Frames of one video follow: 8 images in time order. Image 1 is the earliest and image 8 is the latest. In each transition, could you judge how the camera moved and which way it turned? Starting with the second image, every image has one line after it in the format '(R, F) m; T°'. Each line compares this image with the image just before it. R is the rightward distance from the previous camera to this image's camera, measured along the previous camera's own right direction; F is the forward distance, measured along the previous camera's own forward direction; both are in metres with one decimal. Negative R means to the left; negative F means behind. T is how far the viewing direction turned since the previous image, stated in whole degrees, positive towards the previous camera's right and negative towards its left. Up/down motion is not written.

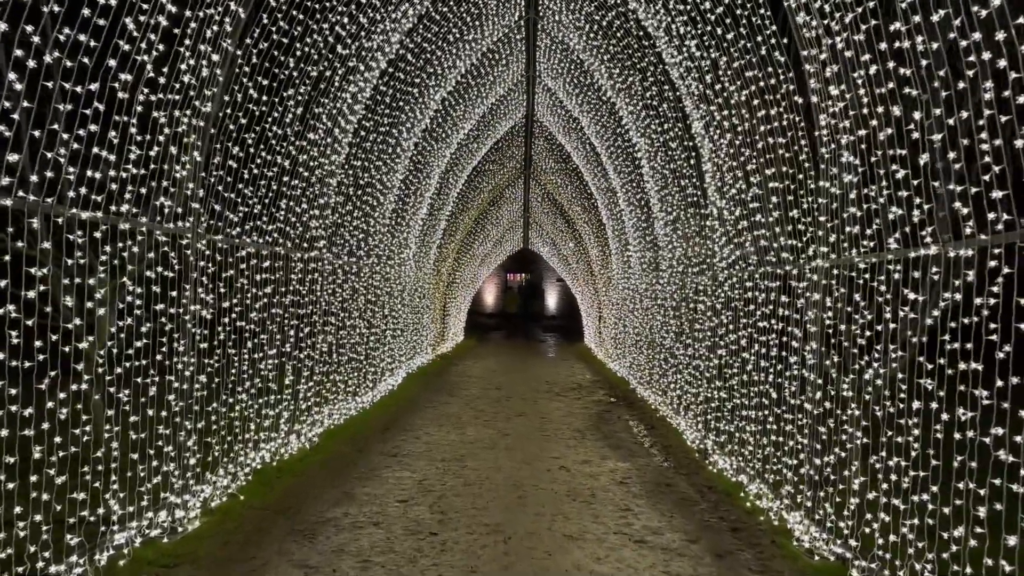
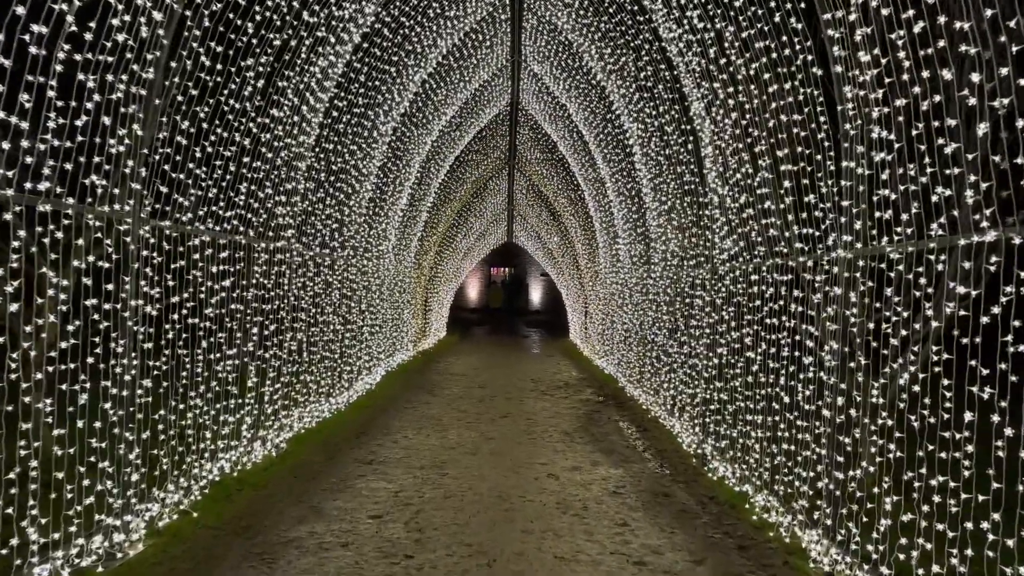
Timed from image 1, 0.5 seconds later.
(0.0, +0.6) m; +1°
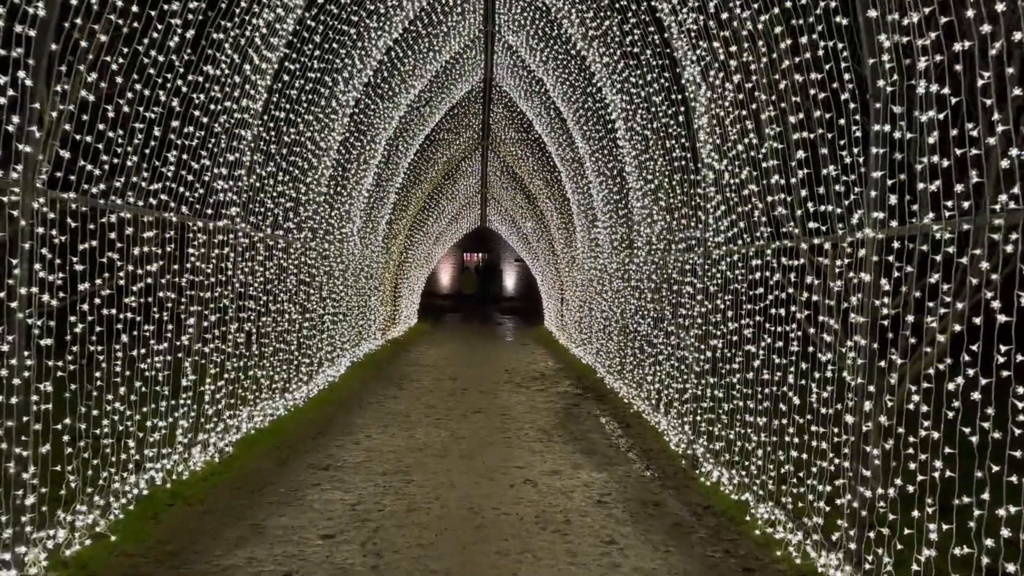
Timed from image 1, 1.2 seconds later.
(0.0, +0.8) m; +2°
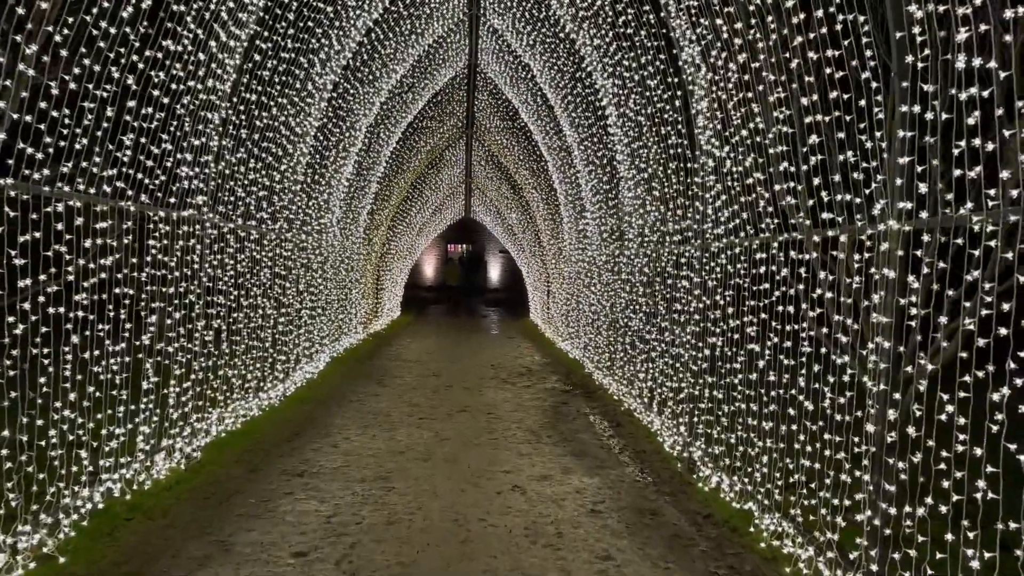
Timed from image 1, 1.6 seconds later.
(0.0, +0.4) m; +1°
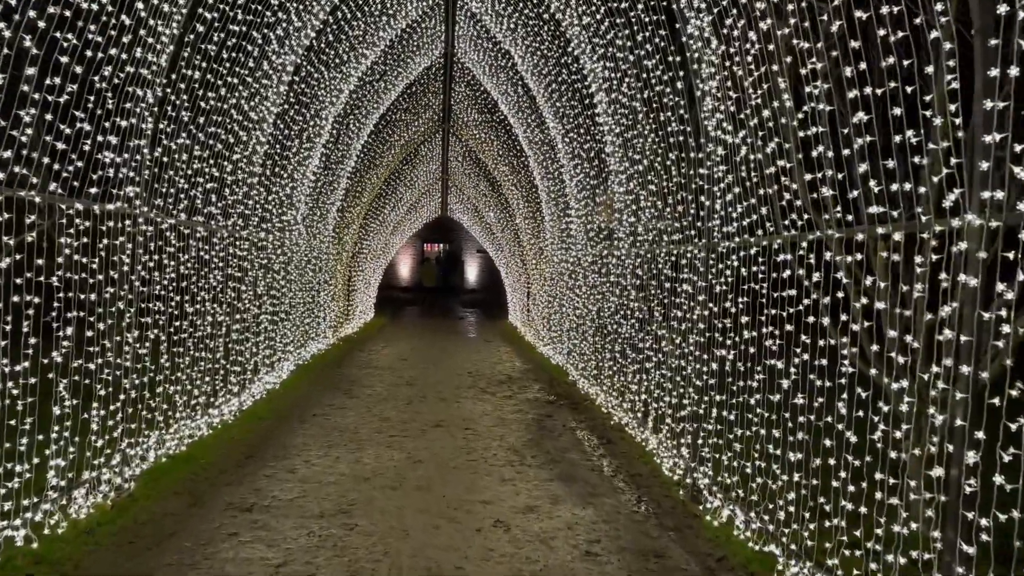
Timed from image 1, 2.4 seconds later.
(0.0, +0.8) m; +2°
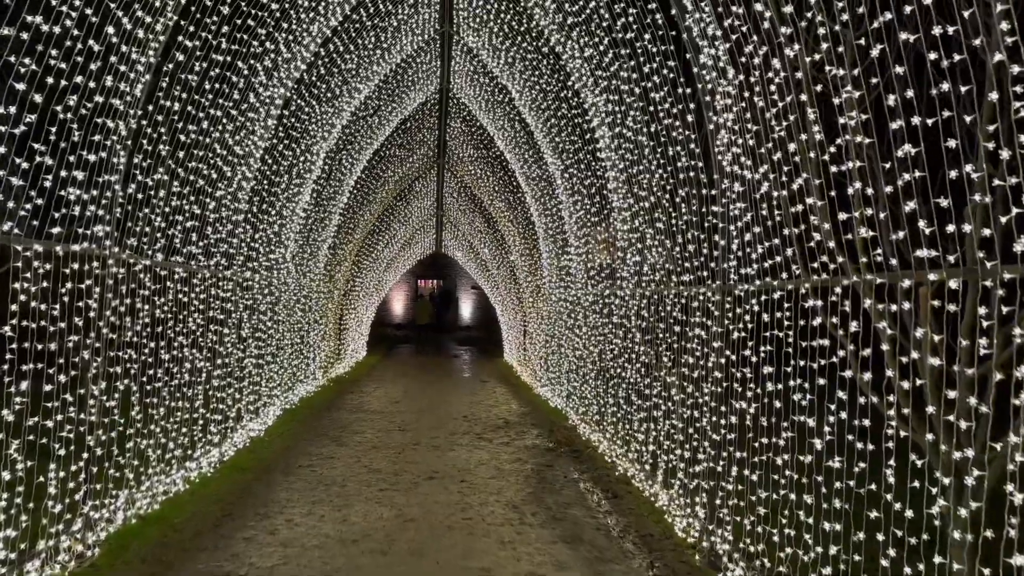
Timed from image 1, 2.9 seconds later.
(-0.1, +0.4) m; 0°
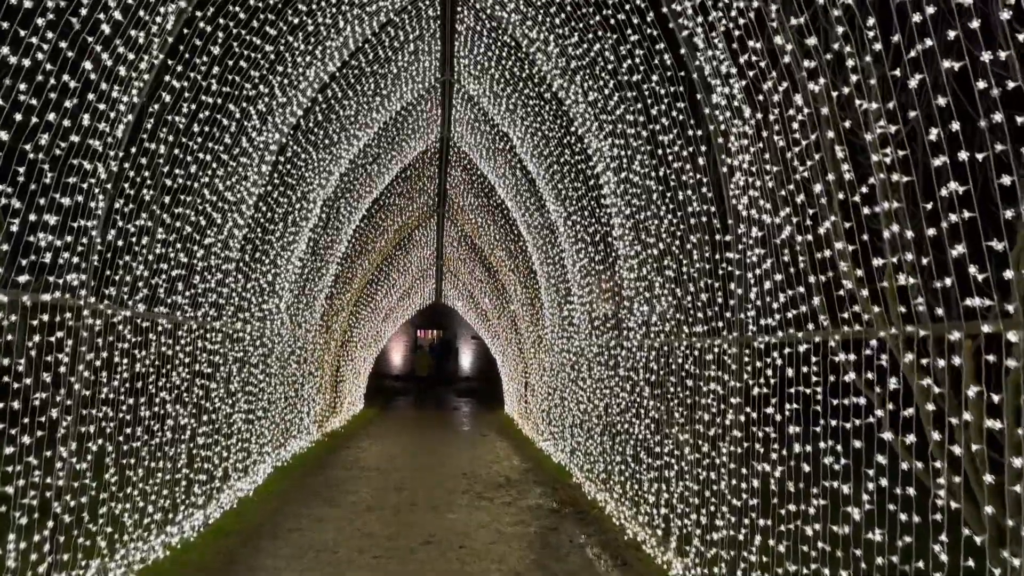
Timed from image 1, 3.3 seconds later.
(0.0, +0.4) m; 0°
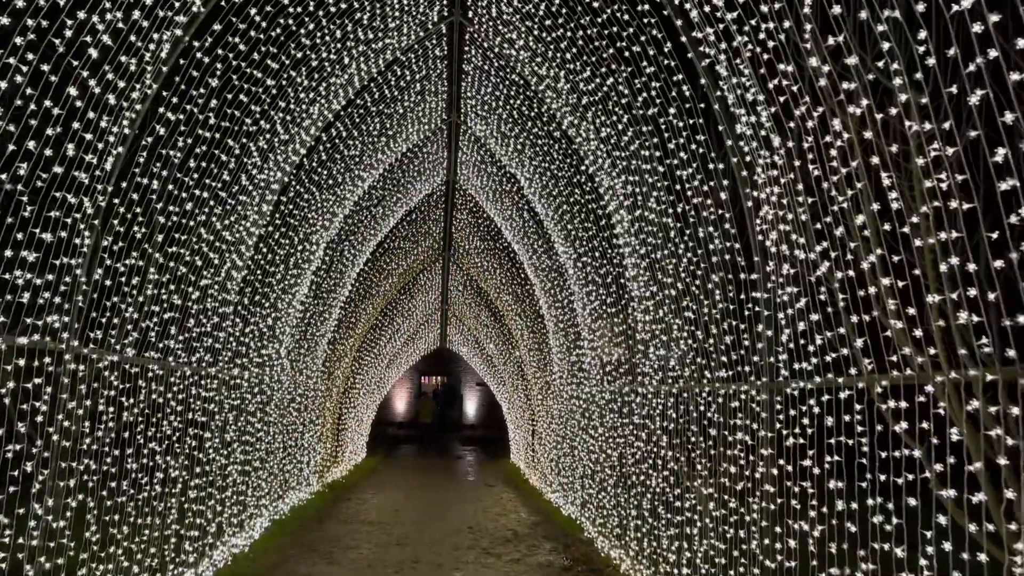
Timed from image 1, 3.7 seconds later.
(-0.1, +0.3) m; 0°
